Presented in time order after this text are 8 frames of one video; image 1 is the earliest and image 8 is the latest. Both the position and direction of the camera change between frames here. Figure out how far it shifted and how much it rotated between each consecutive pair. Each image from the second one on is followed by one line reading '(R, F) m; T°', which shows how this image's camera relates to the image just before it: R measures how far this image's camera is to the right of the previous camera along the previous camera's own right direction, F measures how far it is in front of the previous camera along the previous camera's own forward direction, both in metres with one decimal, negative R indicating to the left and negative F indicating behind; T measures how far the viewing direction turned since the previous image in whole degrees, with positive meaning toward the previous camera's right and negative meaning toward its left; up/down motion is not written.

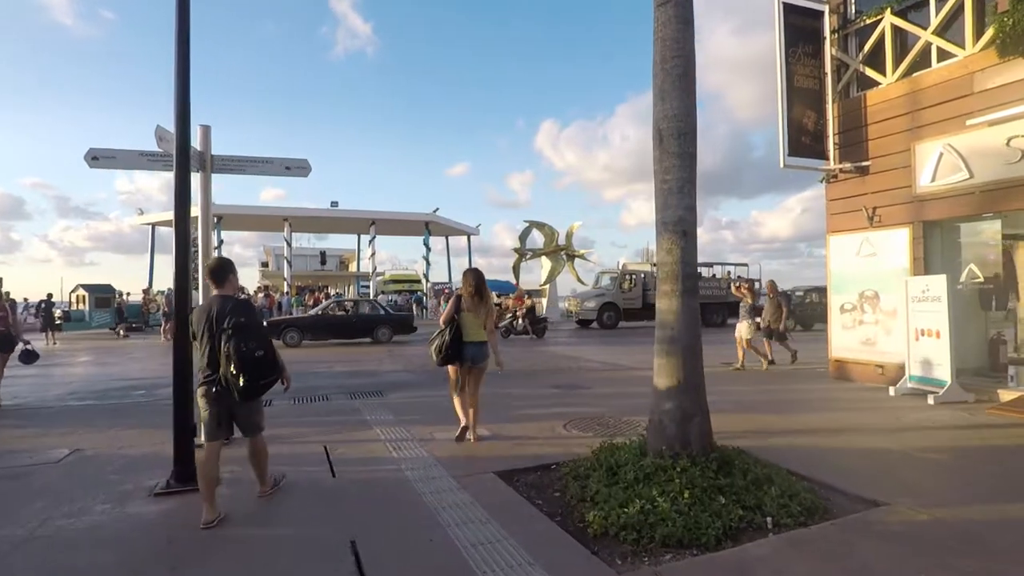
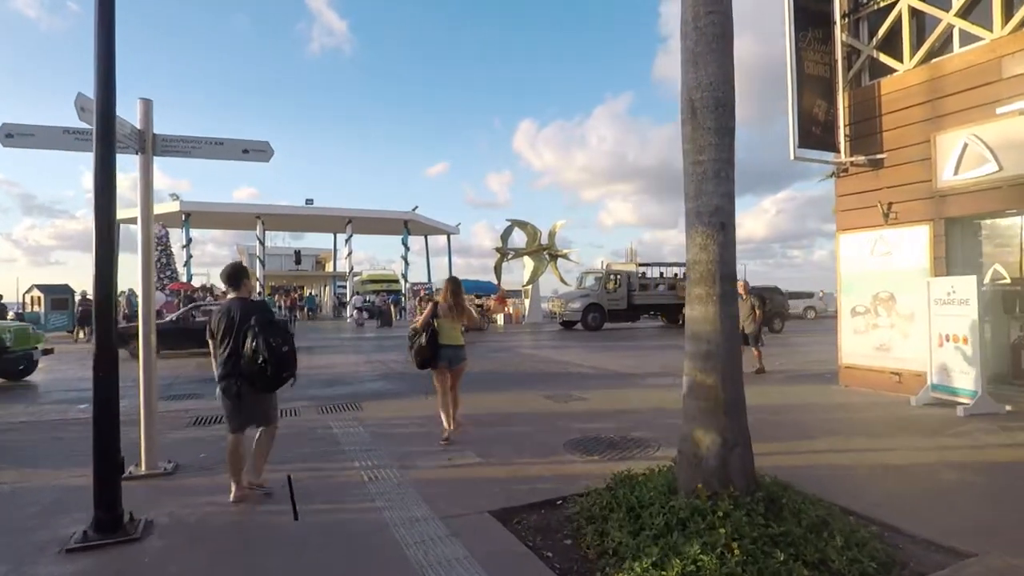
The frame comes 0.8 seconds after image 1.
(-0.2, +0.8) m; +2°
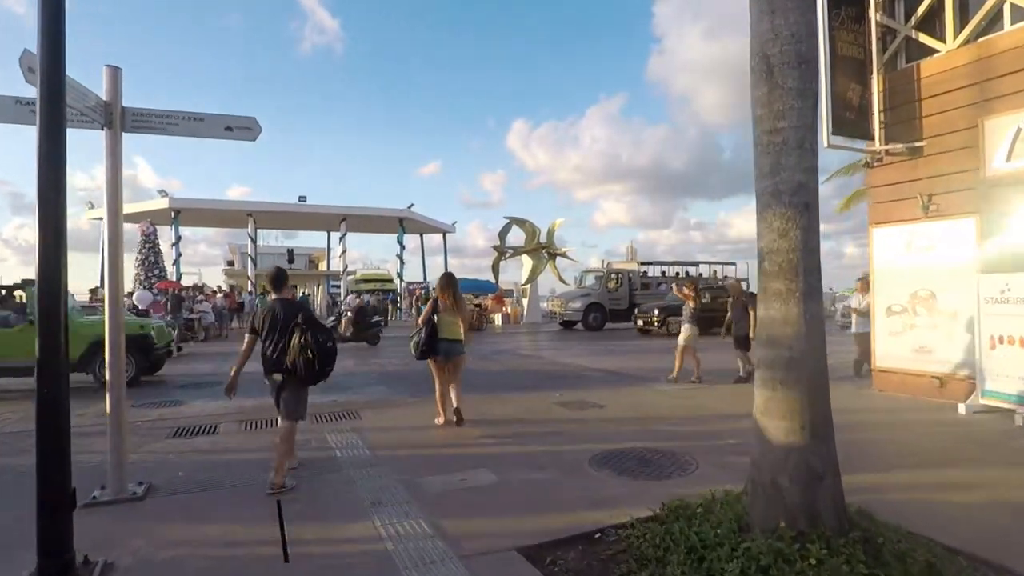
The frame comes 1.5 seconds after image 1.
(-0.2, +0.7) m; +1°
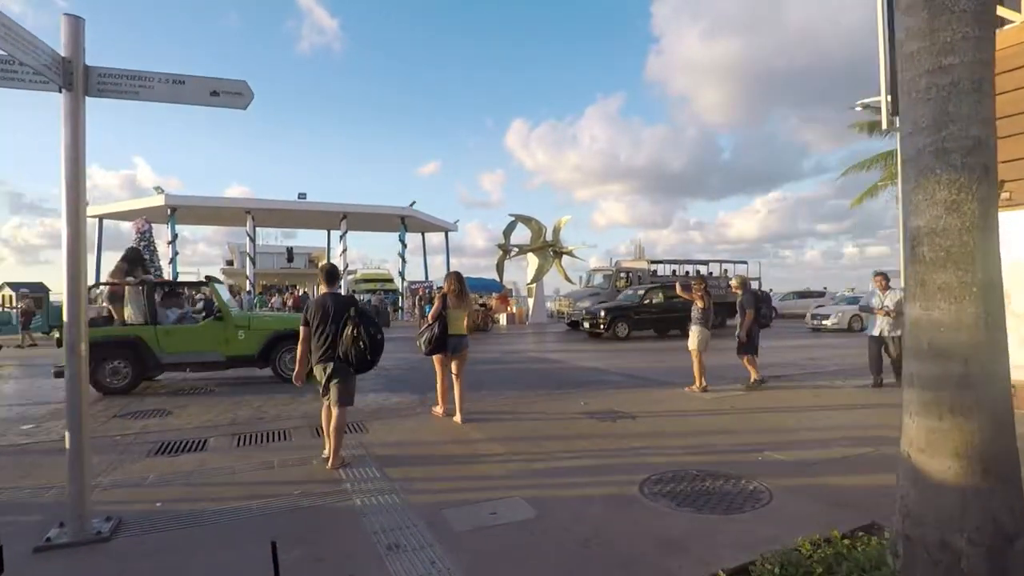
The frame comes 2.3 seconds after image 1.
(-0.3, +0.8) m; 0°
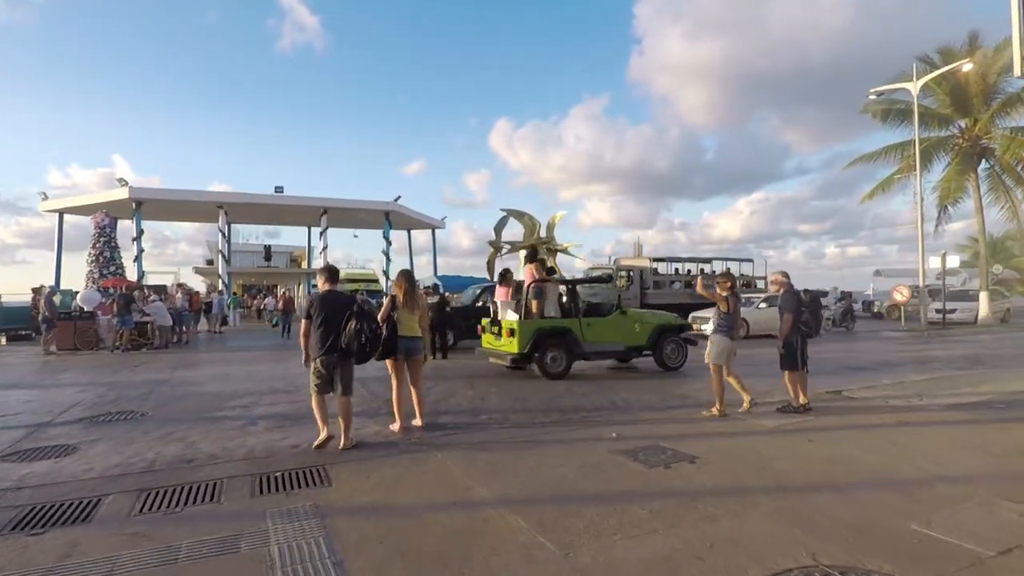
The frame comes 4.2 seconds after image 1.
(-0.3, +1.9) m; +1°
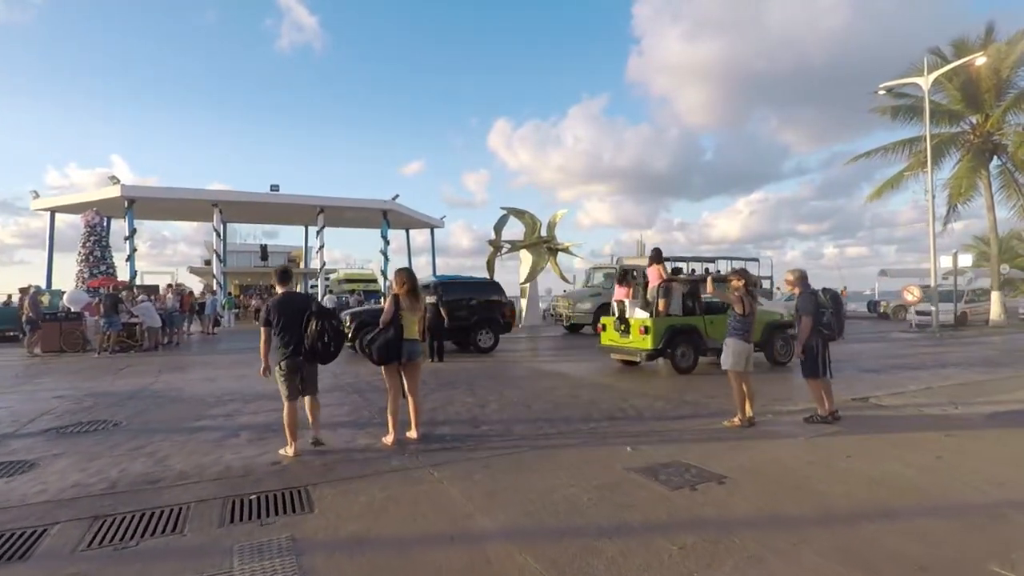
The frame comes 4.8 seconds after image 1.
(-0.1, +0.6) m; 0°
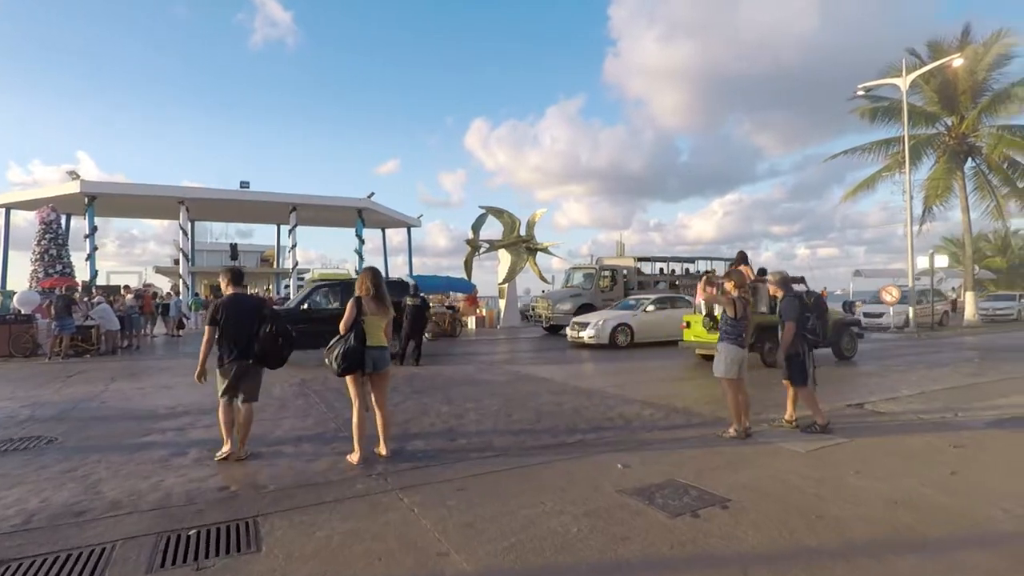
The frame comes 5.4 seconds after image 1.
(0.0, +0.6) m; +2°
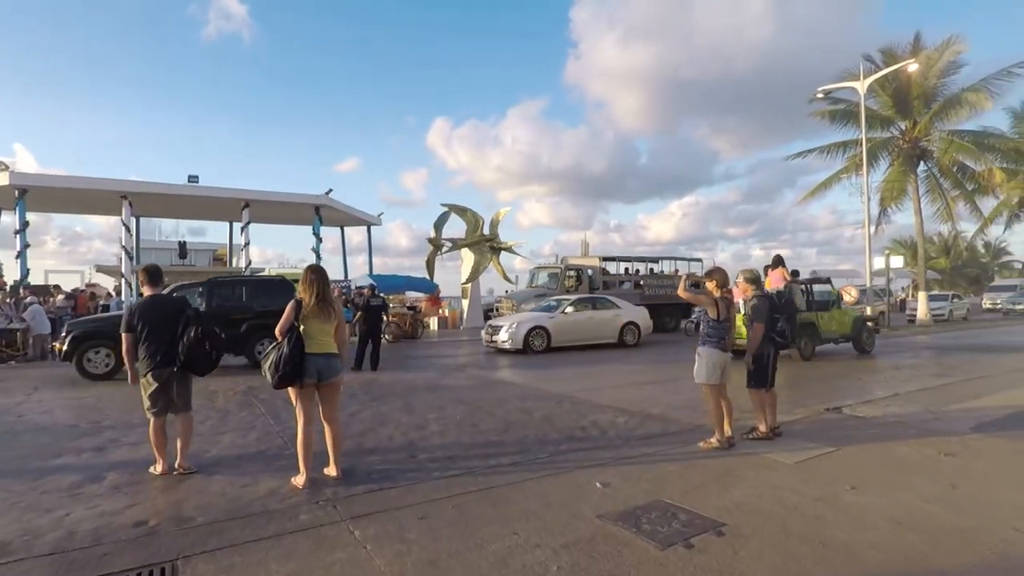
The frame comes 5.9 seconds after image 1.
(0.0, +0.6) m; +4°
